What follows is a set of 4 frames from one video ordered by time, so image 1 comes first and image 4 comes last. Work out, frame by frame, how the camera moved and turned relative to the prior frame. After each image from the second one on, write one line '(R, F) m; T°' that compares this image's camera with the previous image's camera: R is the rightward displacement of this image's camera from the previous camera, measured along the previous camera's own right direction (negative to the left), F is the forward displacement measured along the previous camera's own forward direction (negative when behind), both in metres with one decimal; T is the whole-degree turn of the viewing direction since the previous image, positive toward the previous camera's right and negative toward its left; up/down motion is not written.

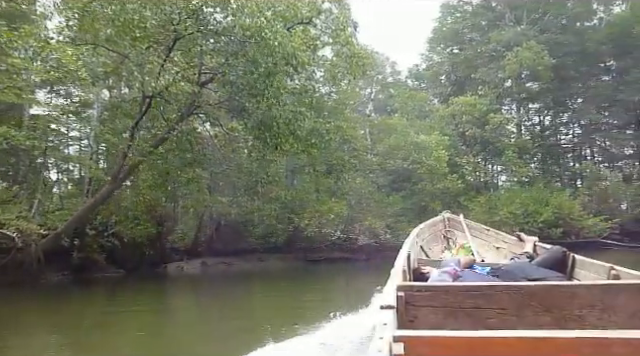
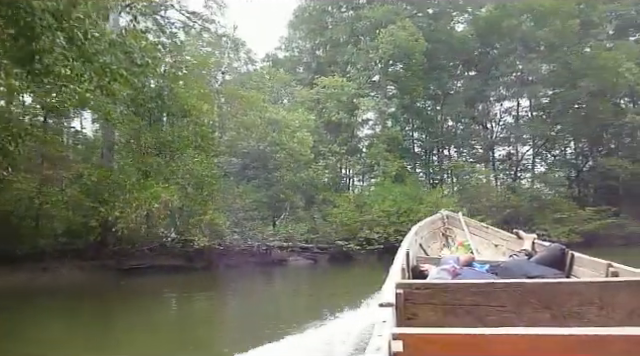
(+0.6, +4.7) m; +17°
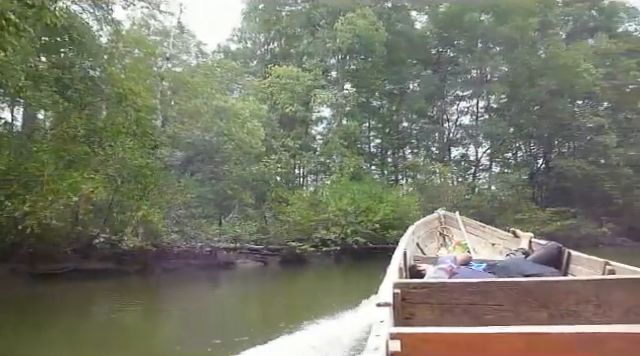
(0.0, +1.5) m; +5°
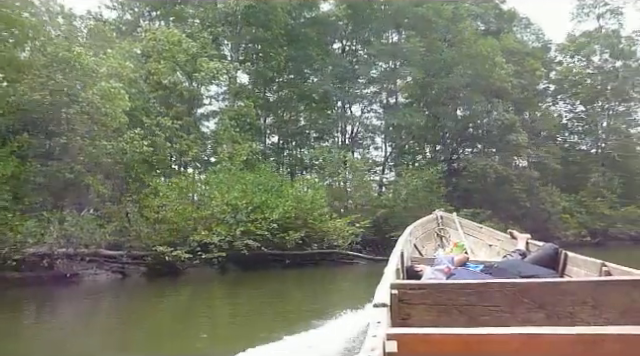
(+0.3, +3.6) m; +12°
